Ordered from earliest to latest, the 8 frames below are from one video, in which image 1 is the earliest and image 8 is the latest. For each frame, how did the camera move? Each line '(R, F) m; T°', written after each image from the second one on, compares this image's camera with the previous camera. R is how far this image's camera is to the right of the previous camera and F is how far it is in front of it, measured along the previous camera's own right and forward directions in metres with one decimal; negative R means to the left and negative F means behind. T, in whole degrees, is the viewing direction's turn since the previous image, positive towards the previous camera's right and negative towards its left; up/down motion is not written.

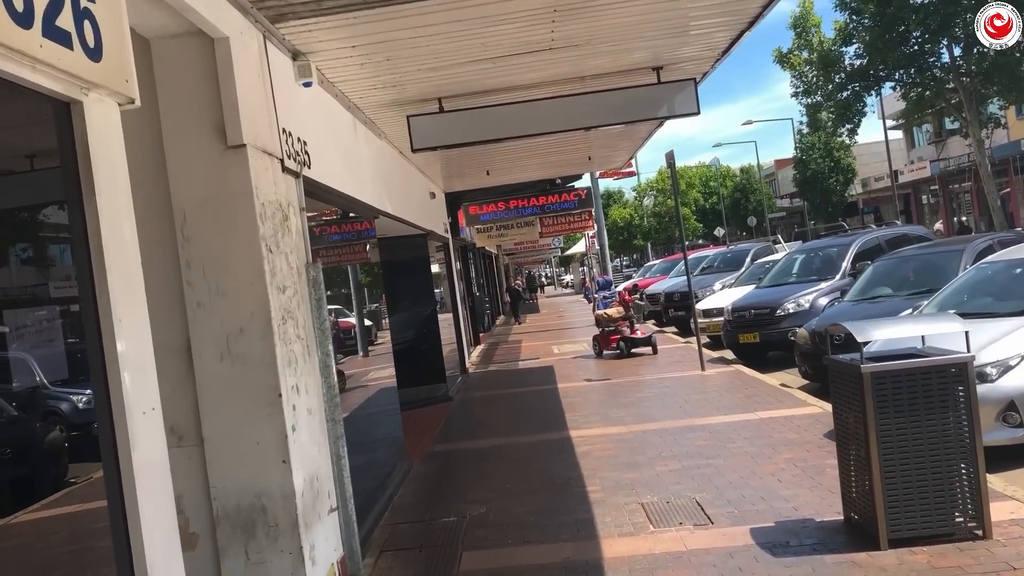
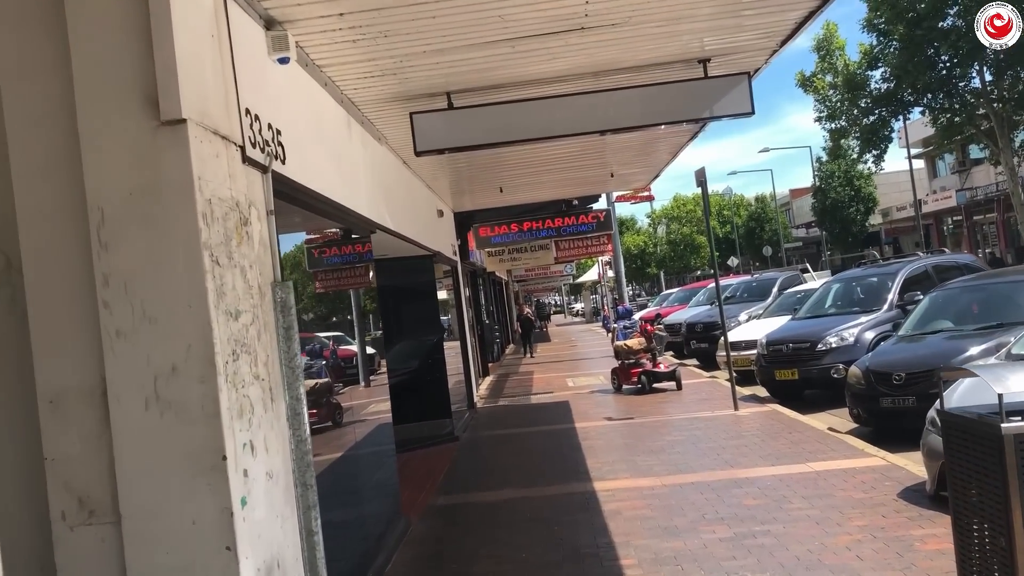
(-0.1, +1.0) m; -1°
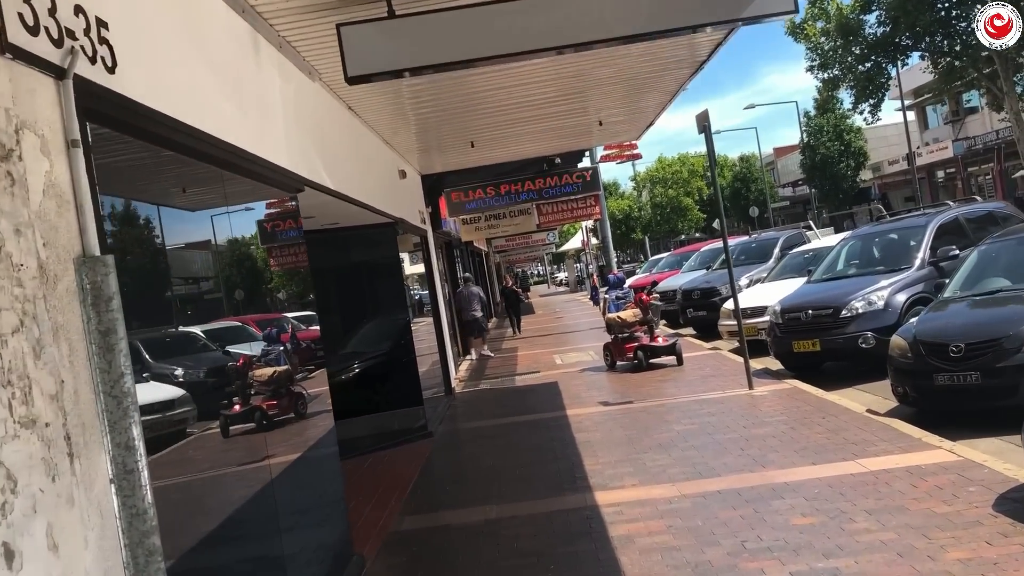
(+0.1, +1.4) m; +1°
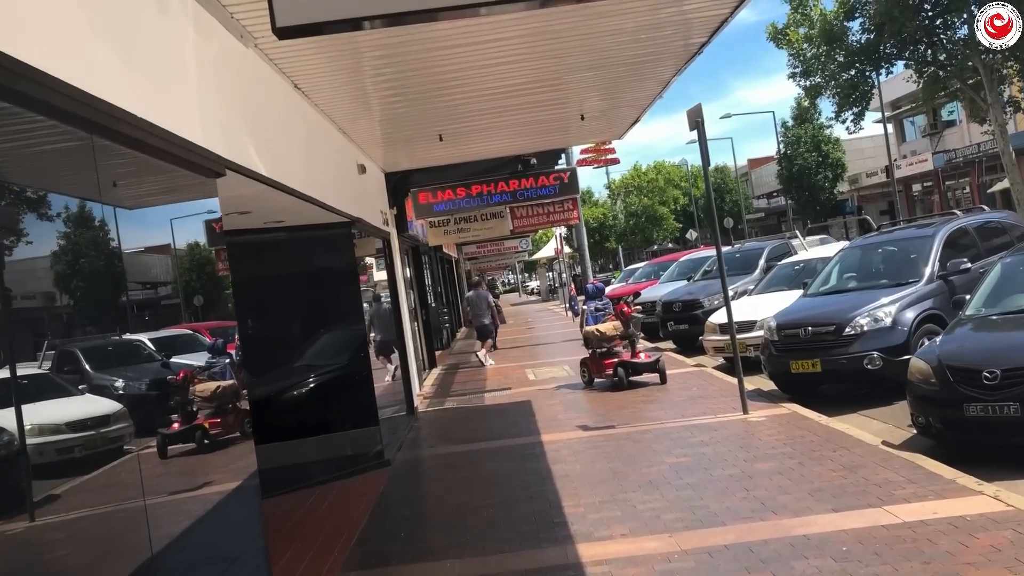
(0.0, +0.9) m; +2°
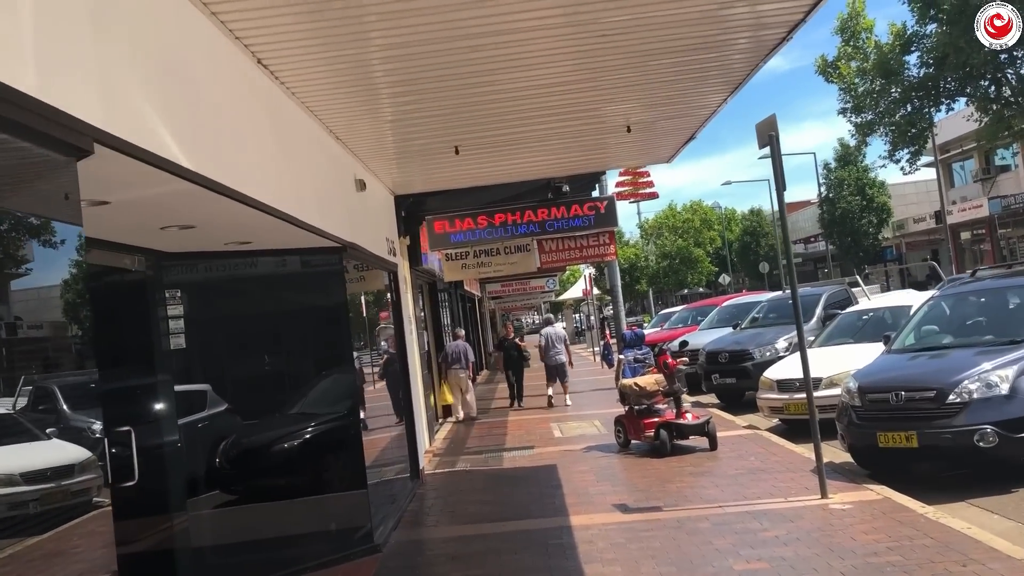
(0.0, +1.5) m; -2°
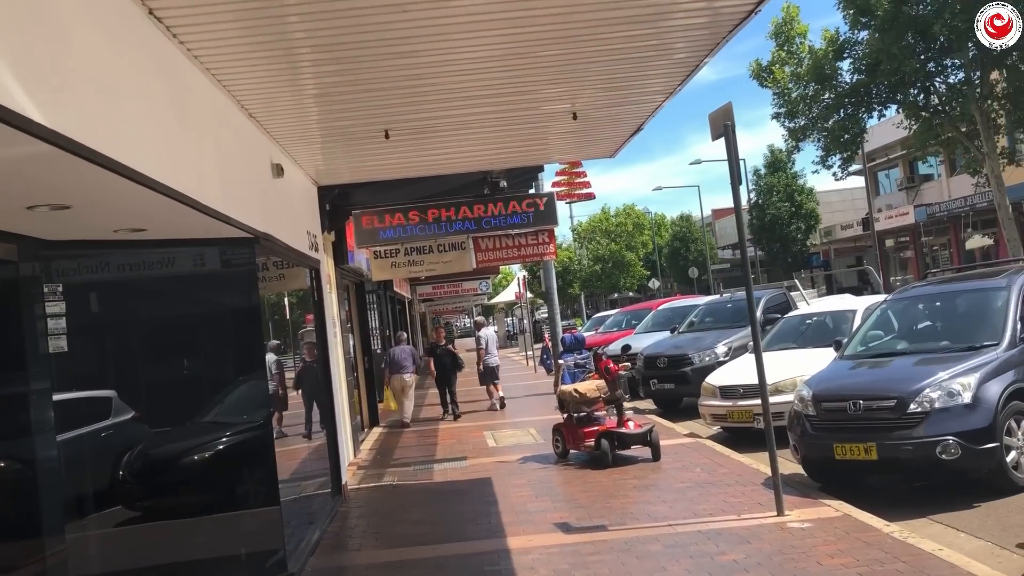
(0.0, +0.6) m; +4°
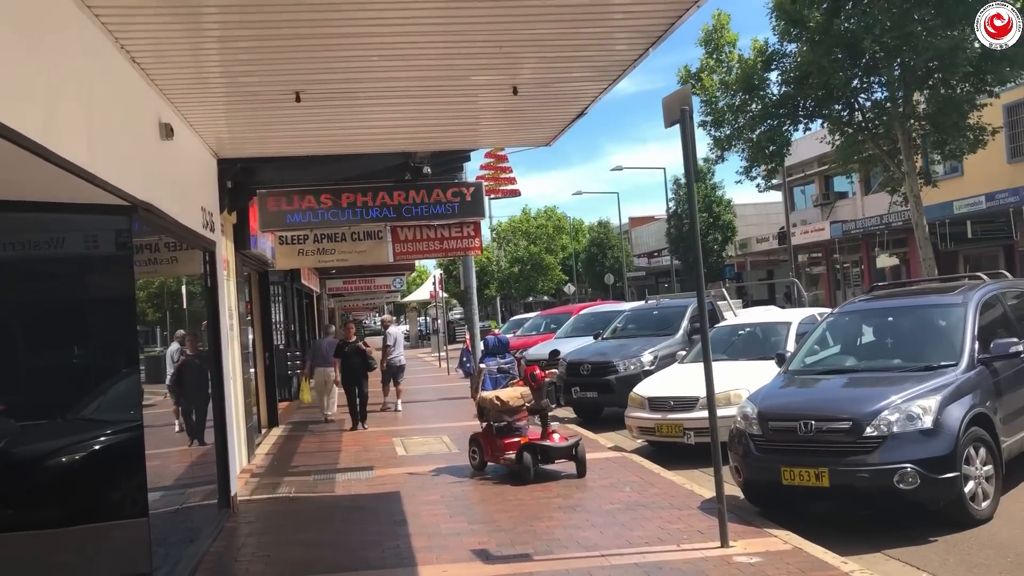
(-0.1, +0.8) m; +5°
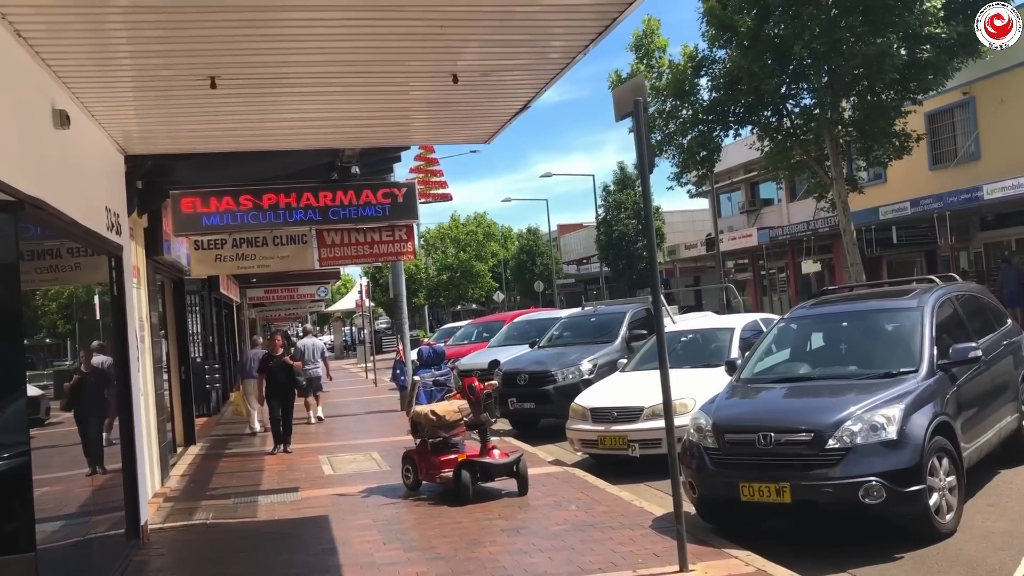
(-0.1, +0.5) m; +4°
